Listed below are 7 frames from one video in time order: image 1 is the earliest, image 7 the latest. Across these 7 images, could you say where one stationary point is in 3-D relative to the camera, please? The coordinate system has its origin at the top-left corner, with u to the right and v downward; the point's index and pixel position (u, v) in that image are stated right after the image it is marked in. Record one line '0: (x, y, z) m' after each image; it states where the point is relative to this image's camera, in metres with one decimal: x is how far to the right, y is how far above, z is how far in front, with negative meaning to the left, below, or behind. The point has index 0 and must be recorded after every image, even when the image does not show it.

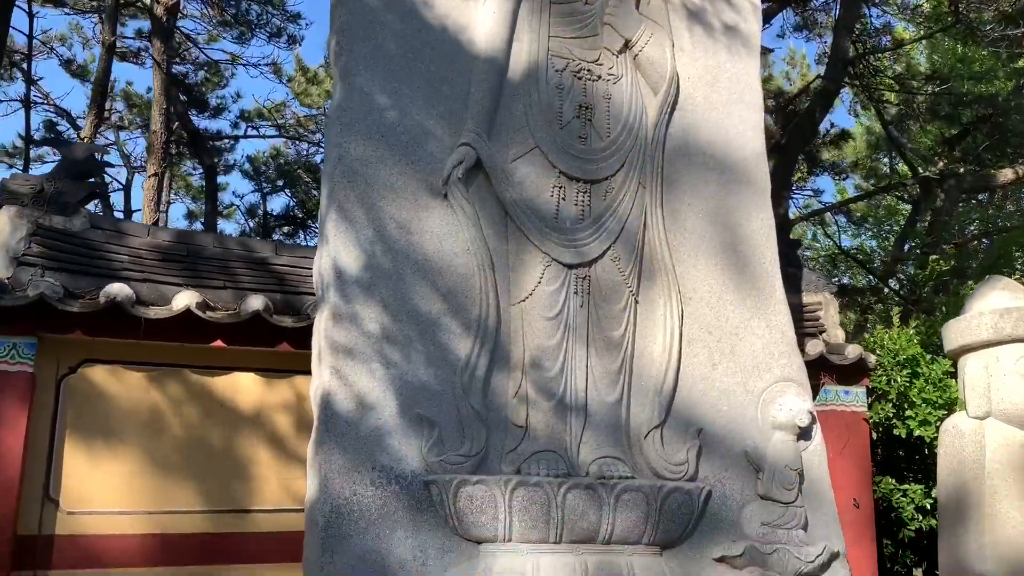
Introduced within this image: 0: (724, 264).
0: (+1.0, +0.1, +4.1) m
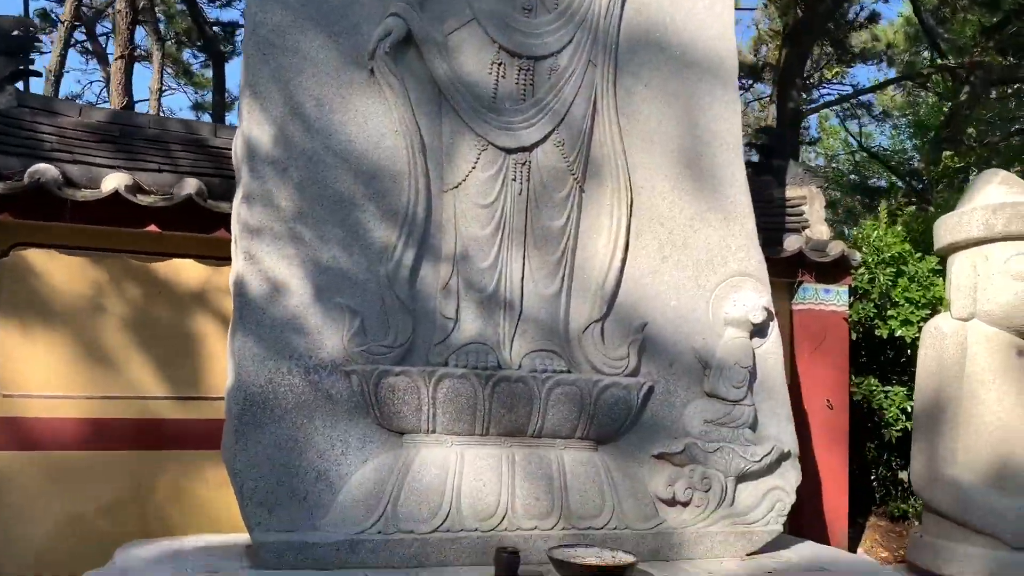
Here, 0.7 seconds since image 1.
0: (+0.7, +0.6, +3.9) m
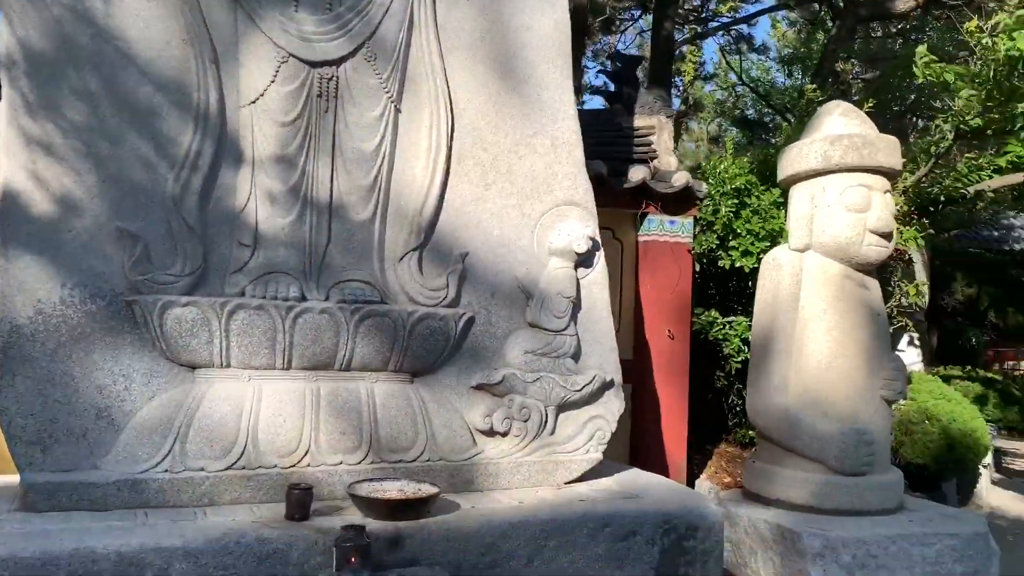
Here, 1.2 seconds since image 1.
0: (0.0, +0.9, +3.7) m
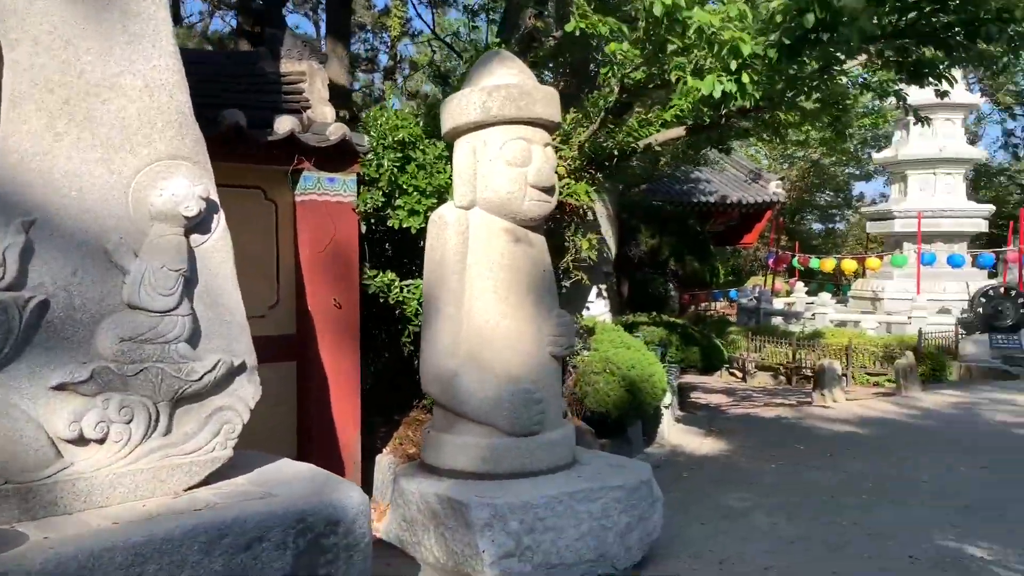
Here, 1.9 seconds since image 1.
0: (-1.5, +1.0, +3.0) m
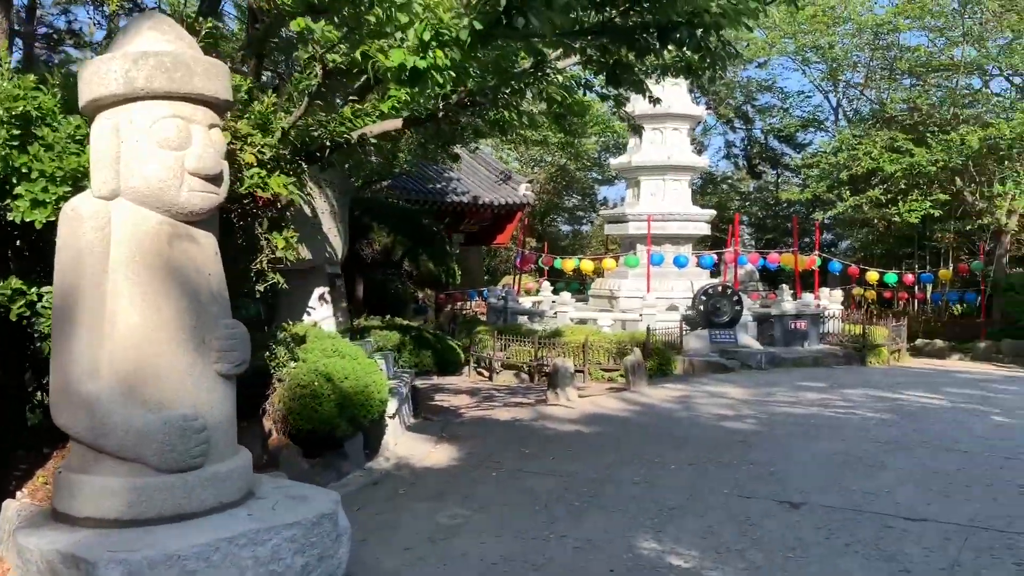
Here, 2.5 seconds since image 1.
0: (-2.6, +1.0, +1.9) m
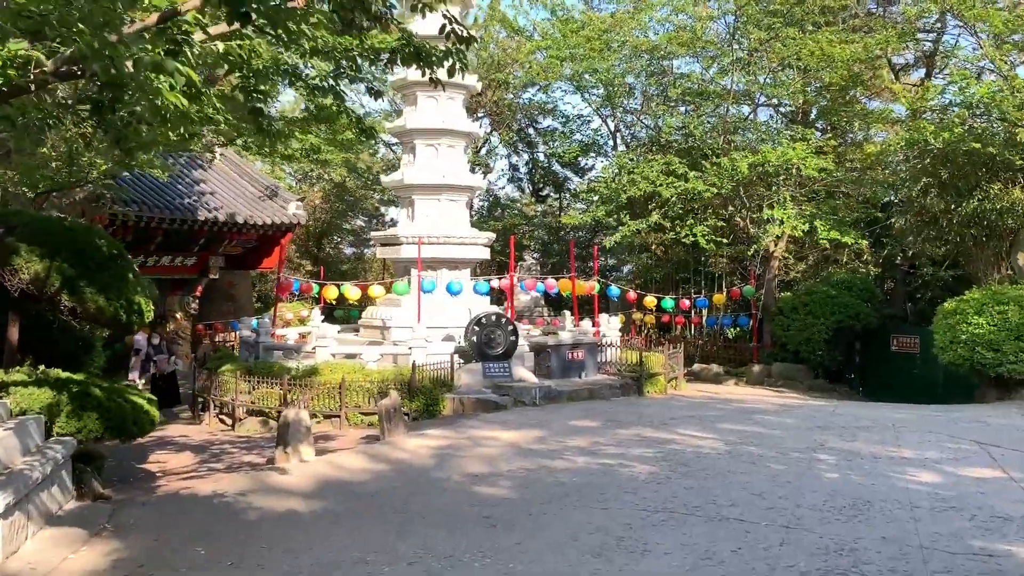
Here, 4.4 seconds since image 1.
0: (-3.4, +0.8, -0.3) m
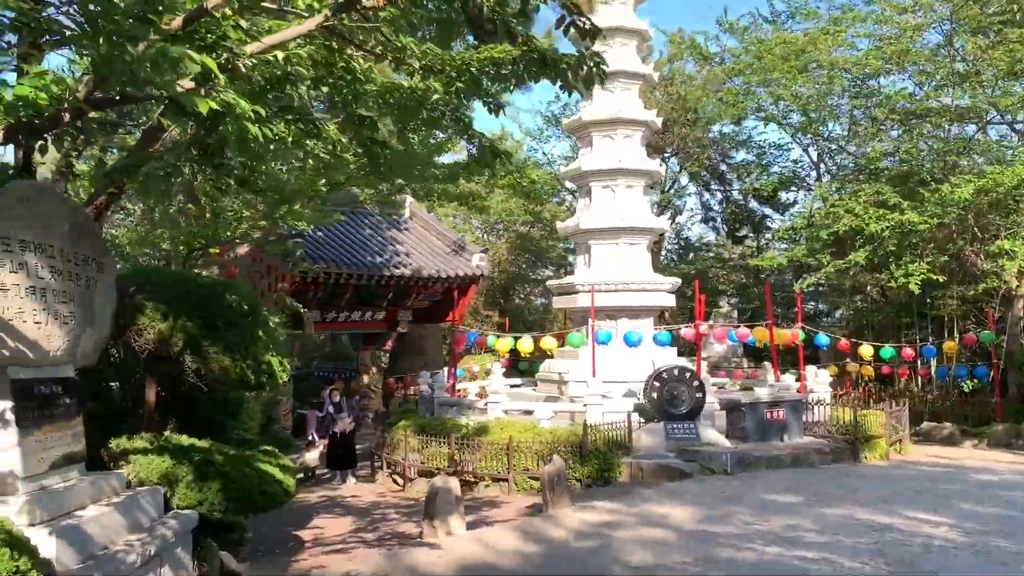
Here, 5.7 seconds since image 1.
0: (-3.9, +0.8, -0.5) m
